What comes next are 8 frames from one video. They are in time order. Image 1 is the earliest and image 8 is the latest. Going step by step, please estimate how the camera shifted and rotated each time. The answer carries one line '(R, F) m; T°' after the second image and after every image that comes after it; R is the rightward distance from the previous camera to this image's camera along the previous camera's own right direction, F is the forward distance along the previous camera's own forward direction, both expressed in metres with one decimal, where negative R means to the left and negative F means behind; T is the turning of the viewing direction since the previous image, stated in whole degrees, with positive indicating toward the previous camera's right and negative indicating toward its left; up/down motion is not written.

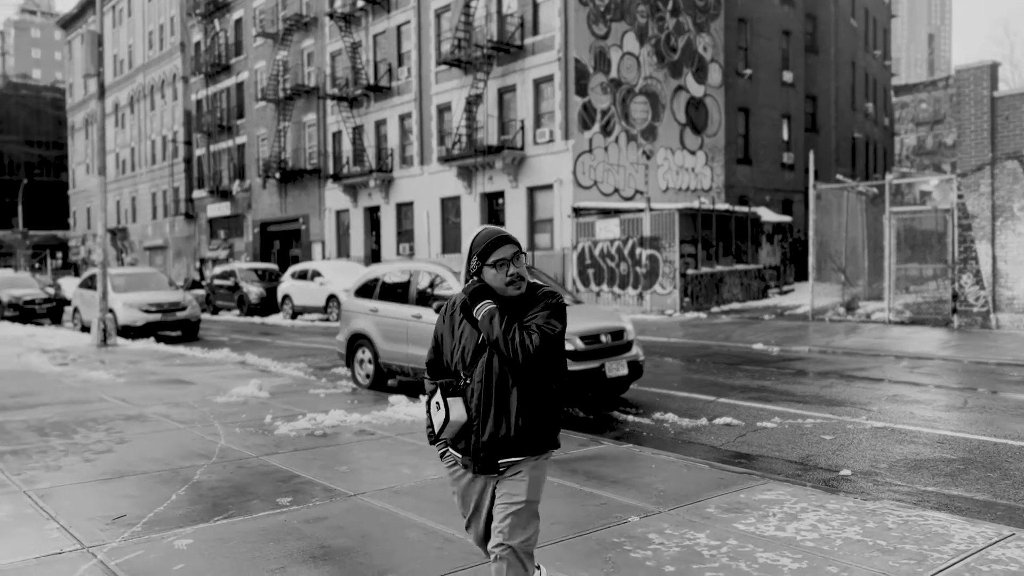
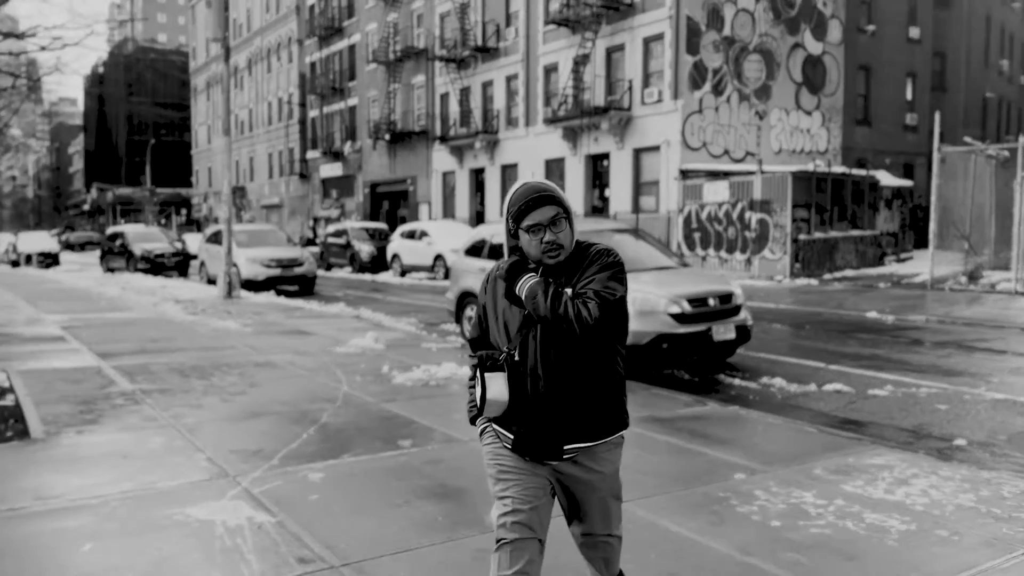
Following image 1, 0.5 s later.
(-0.1, -0.2) m; -7°
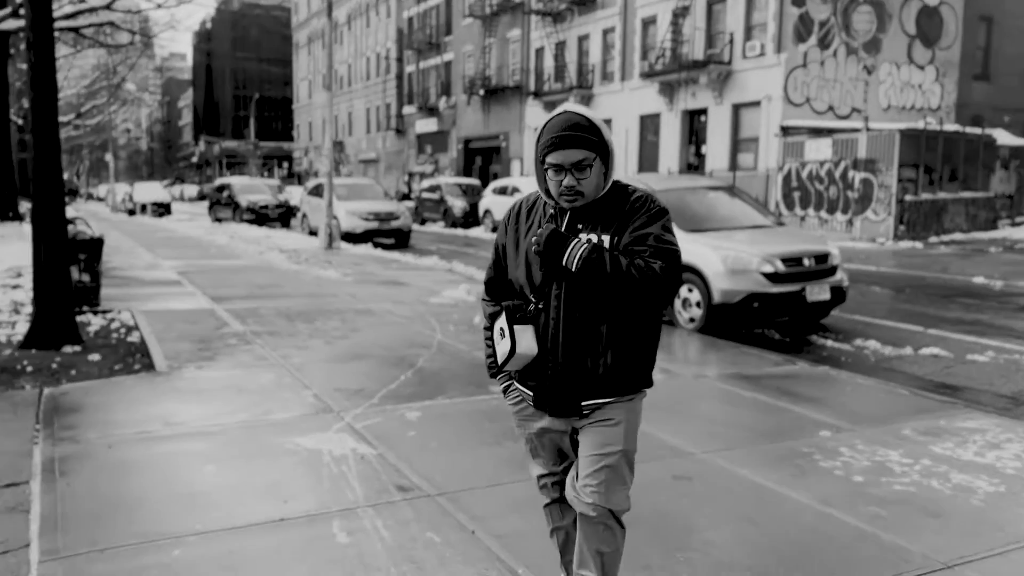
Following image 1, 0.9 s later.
(0.0, -0.2) m; -6°
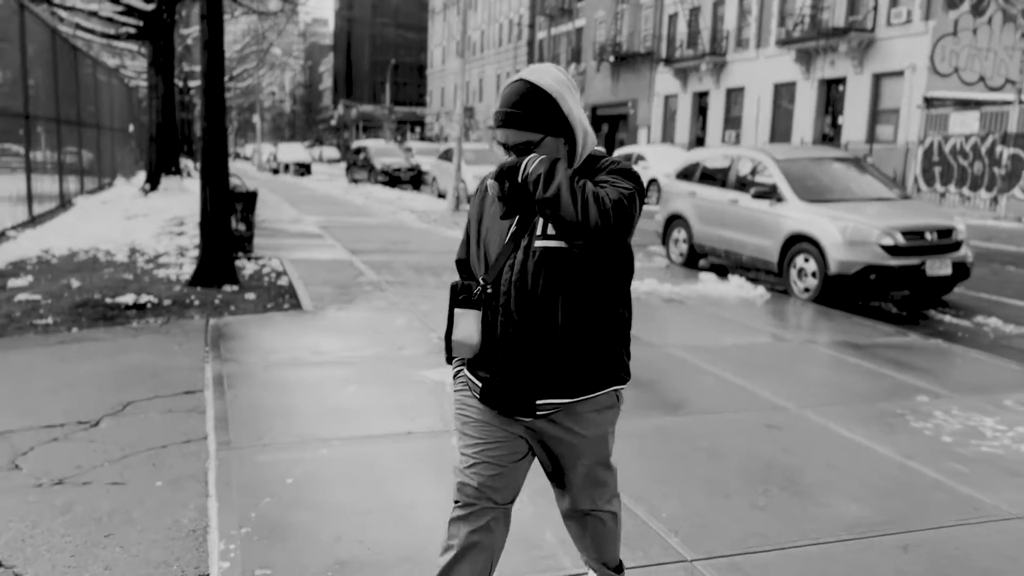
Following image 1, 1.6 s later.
(+0.1, -0.5) m; -8°
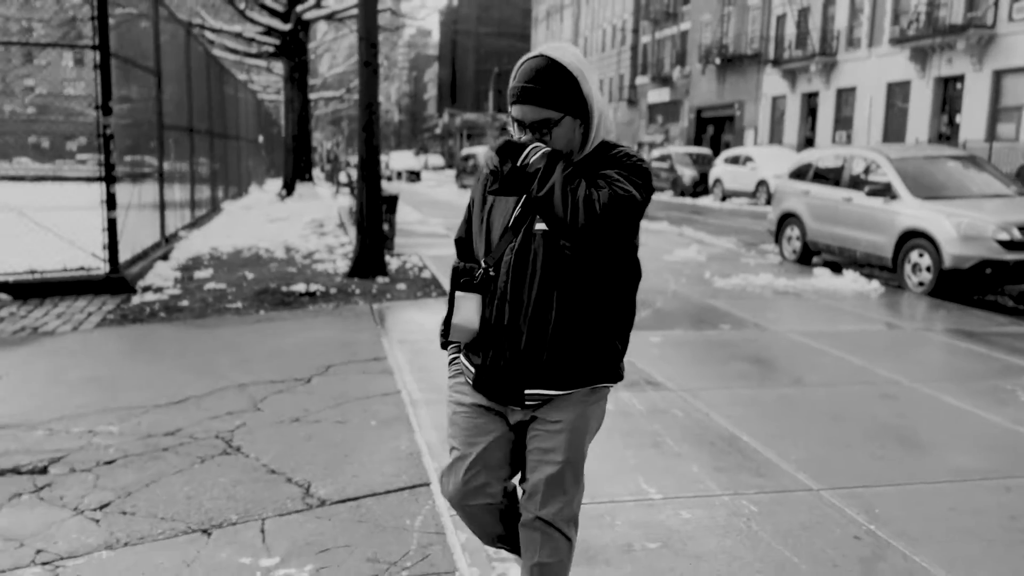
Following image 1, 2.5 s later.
(-0.3, -0.8) m; -7°
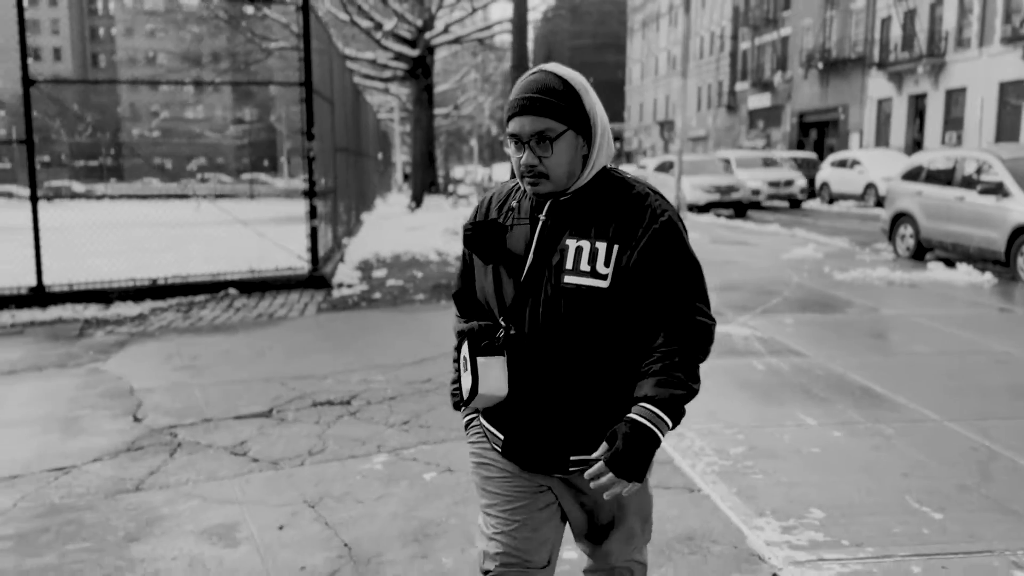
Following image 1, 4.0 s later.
(-0.5, -1.3) m; -6°
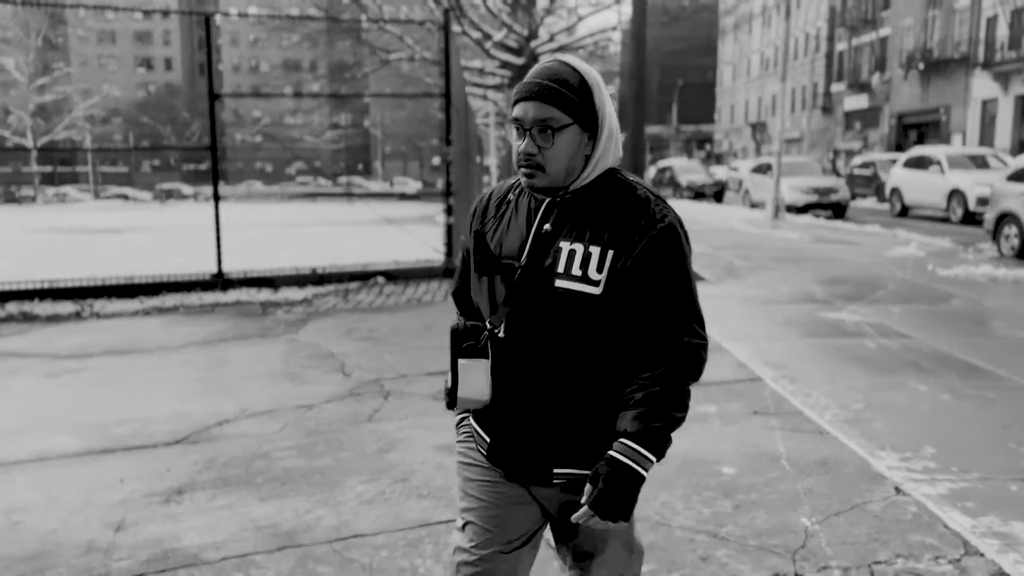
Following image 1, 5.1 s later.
(-0.4, -1.0) m; -6°
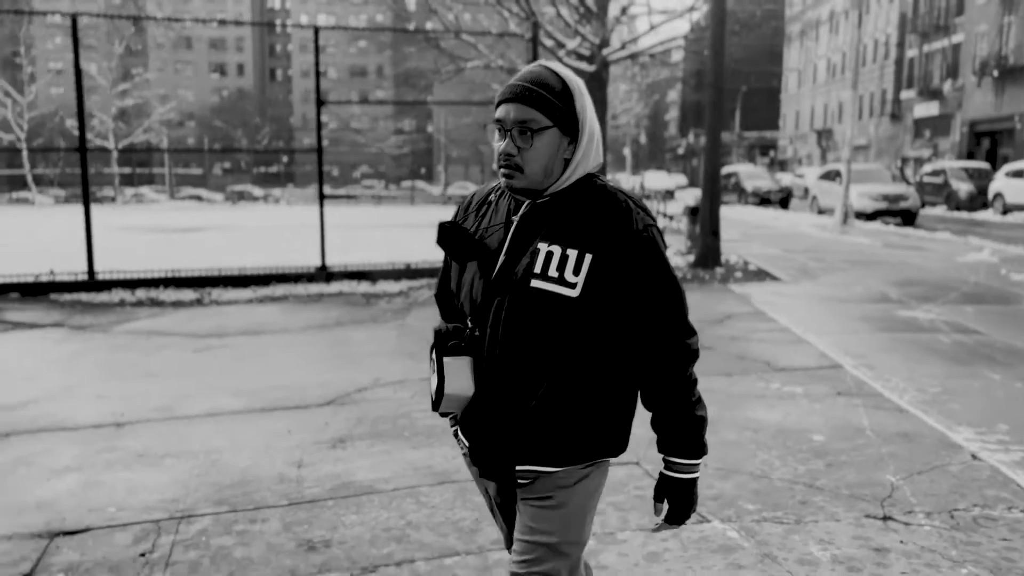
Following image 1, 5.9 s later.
(-0.3, -0.6) m; -4°
